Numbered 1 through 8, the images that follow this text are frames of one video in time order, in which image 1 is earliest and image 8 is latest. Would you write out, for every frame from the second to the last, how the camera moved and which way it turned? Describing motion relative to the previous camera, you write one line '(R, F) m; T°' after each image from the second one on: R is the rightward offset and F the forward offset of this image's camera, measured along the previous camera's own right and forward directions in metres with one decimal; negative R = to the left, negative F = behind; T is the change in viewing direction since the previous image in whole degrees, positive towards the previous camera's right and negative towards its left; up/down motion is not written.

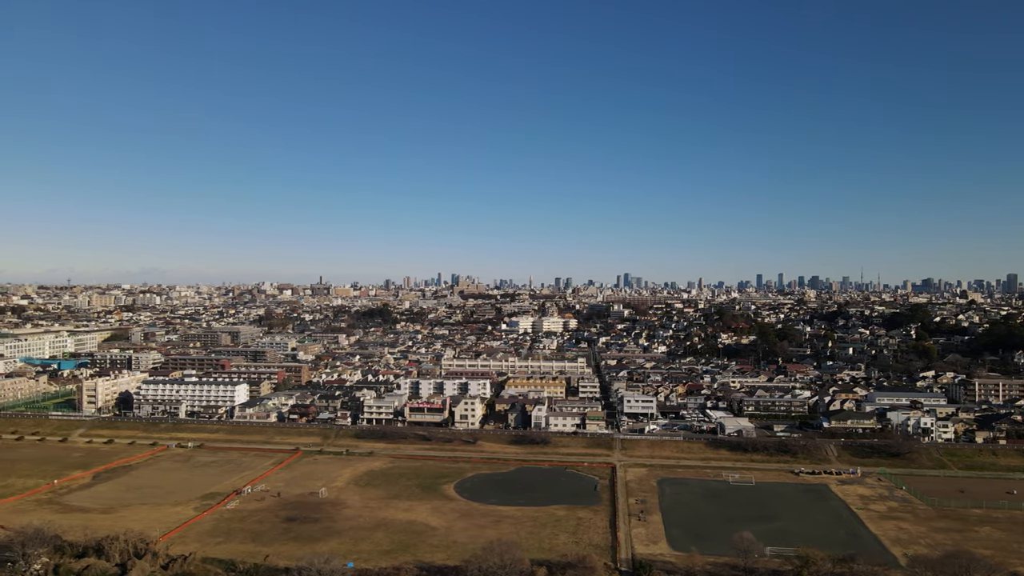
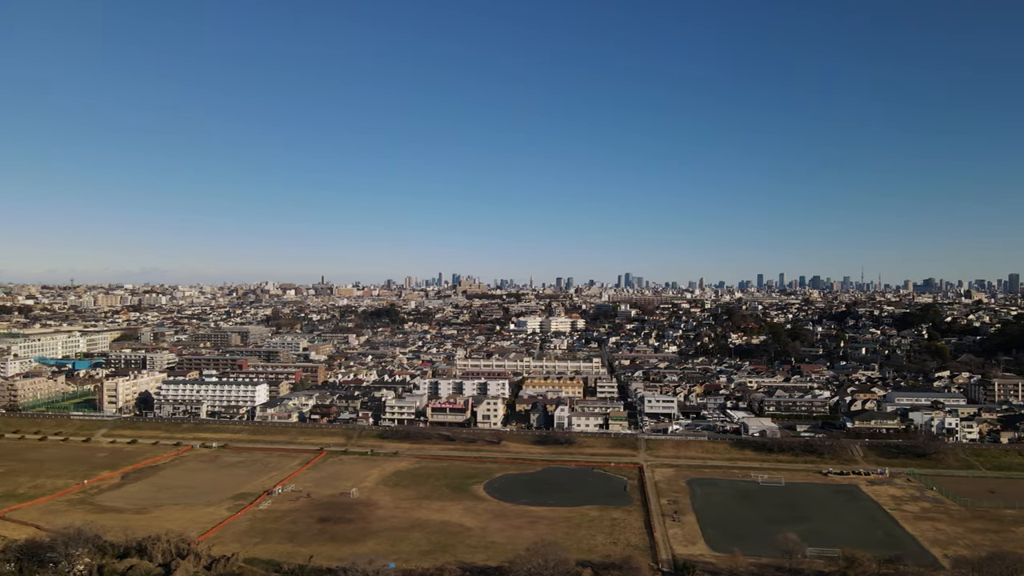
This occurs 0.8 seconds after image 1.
(-0.6, 0.0) m; 0°
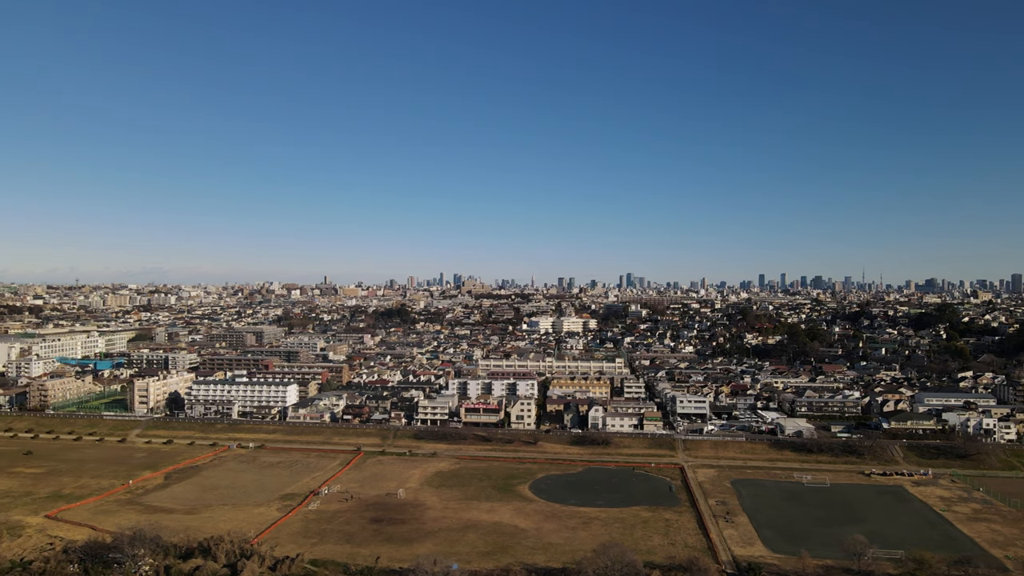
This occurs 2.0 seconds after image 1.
(-0.9, 0.0) m; 0°
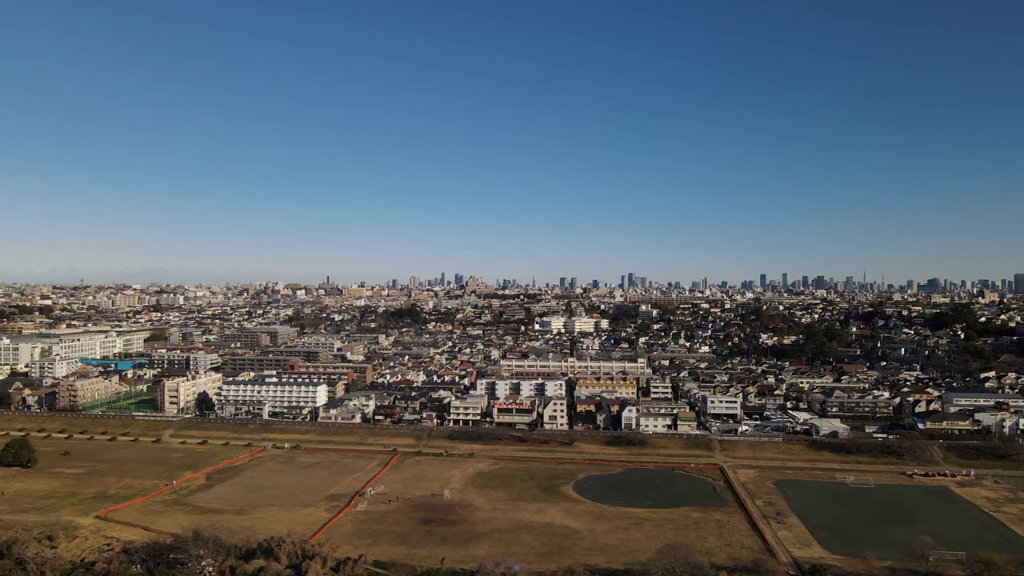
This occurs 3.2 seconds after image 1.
(-0.9, 0.0) m; 0°
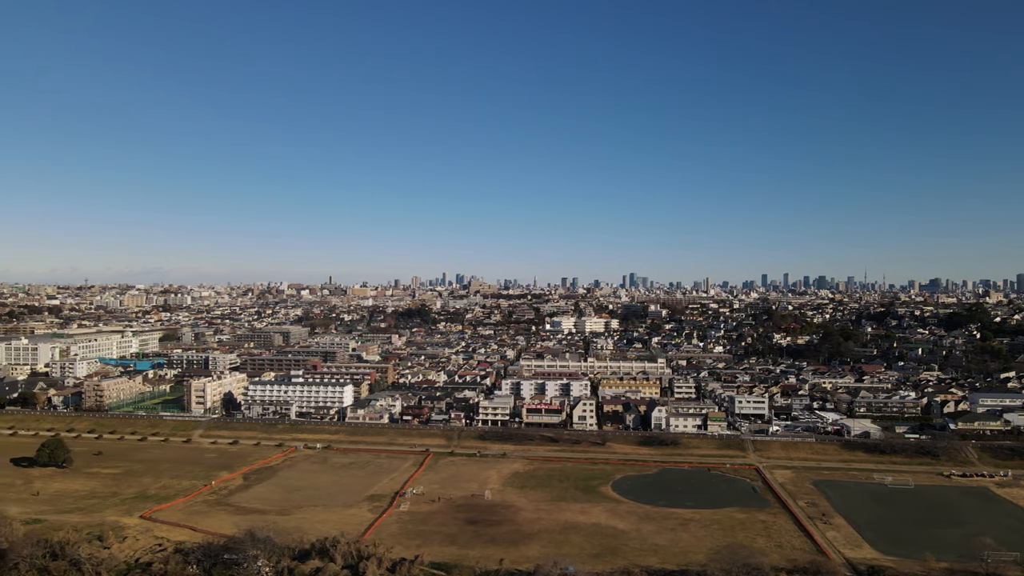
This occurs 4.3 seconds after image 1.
(-0.8, 0.0) m; 0°
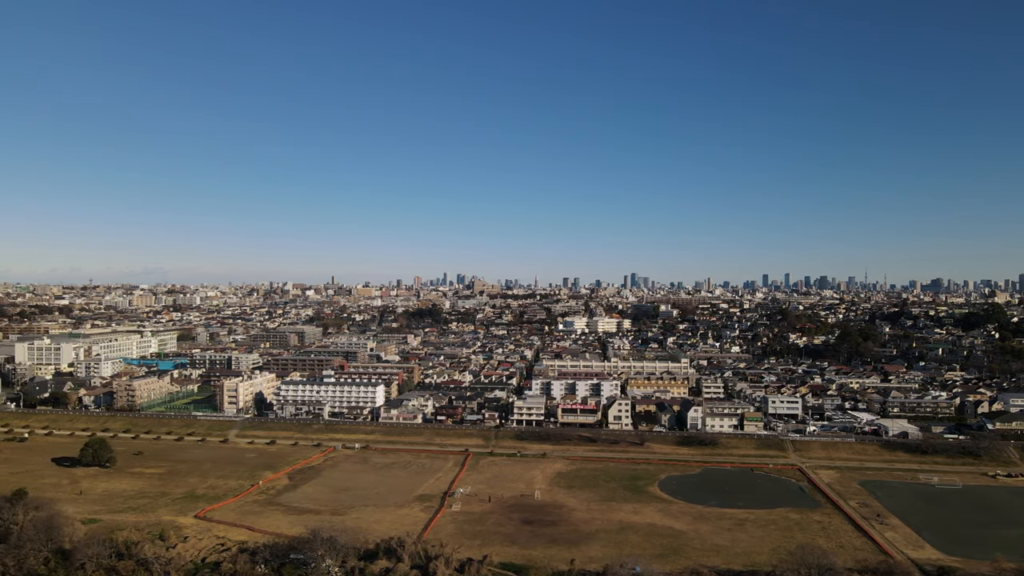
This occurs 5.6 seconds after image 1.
(-1.0, 0.0) m; 0°
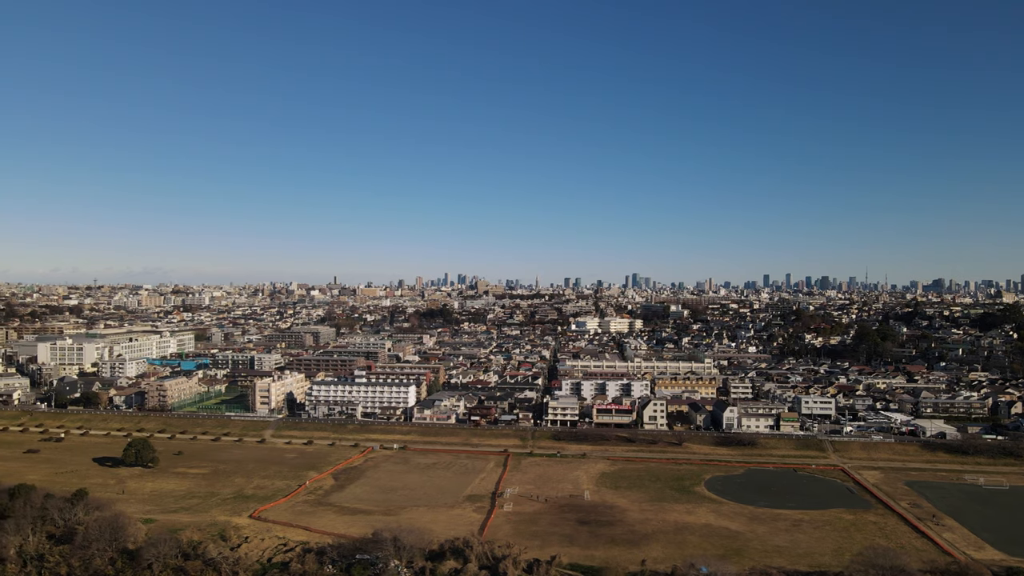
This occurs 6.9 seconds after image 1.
(-1.0, 0.0) m; 0°
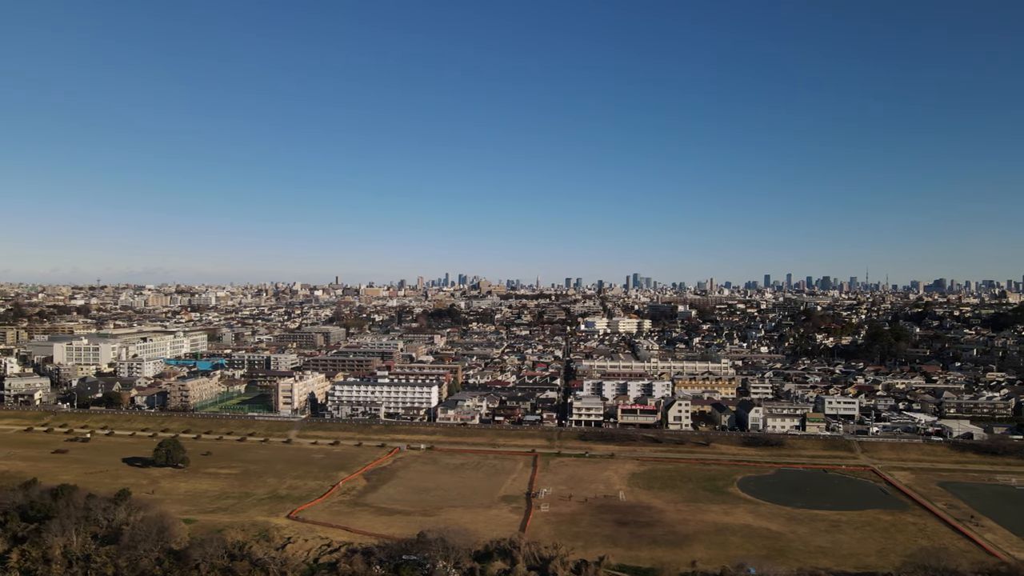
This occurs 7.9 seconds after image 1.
(-0.7, 0.0) m; 0°
